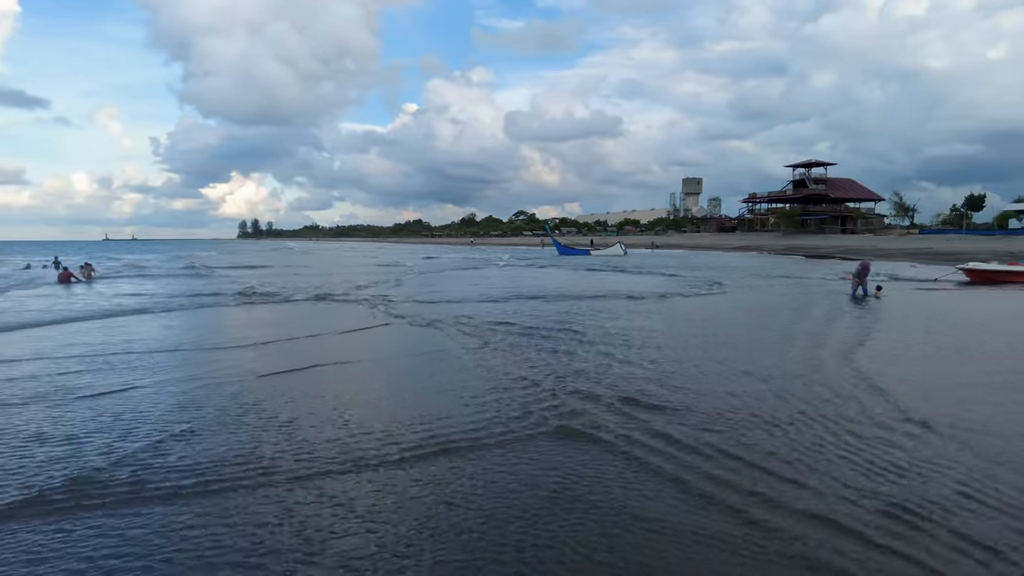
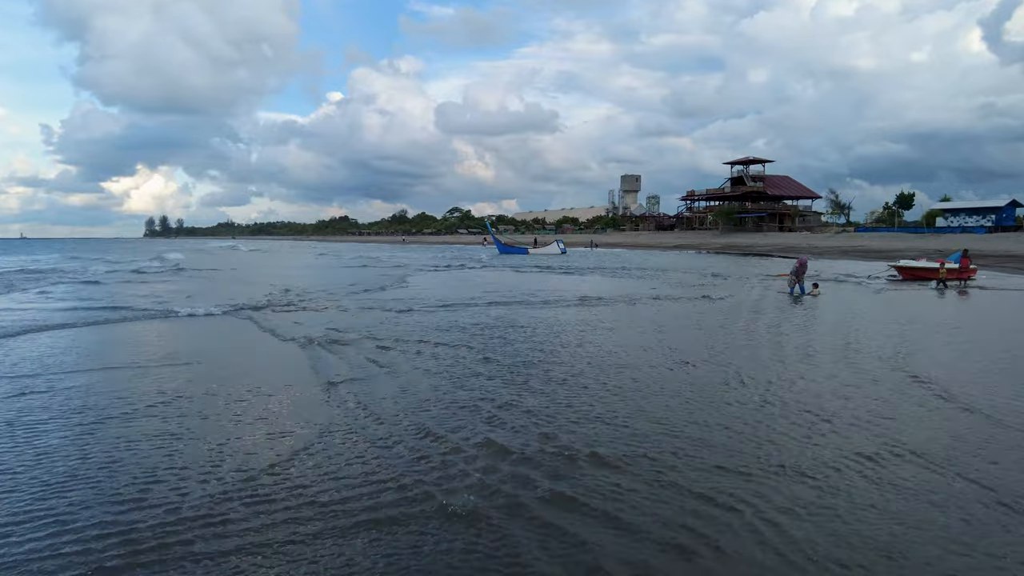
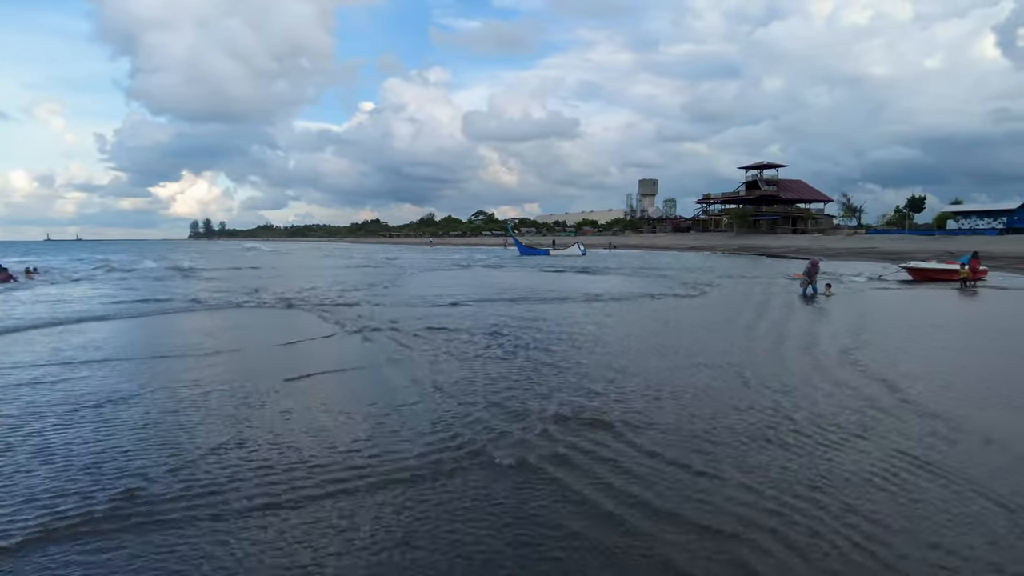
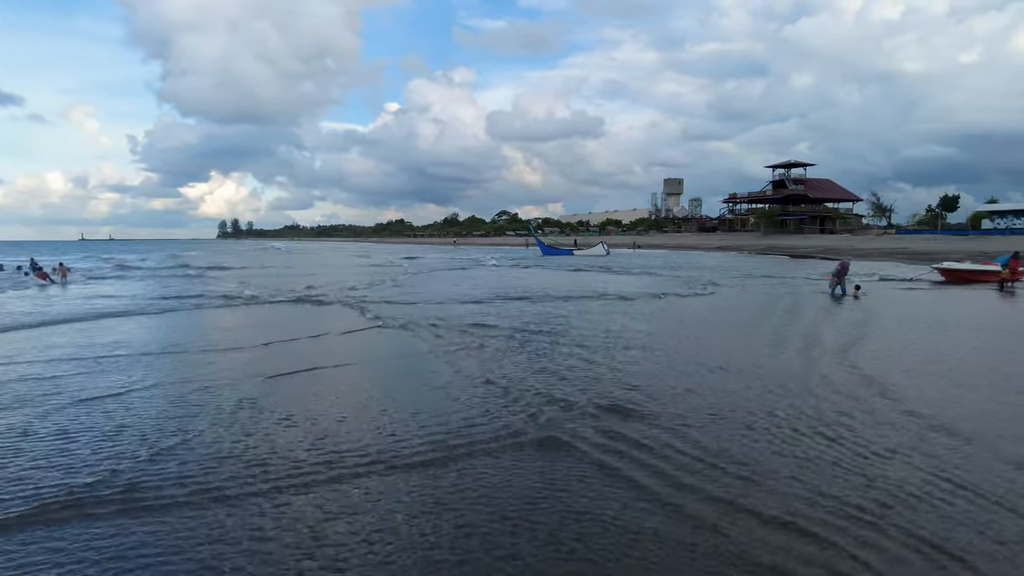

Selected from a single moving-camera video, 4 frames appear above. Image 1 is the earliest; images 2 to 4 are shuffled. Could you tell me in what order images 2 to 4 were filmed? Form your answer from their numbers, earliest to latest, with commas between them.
4, 3, 2
